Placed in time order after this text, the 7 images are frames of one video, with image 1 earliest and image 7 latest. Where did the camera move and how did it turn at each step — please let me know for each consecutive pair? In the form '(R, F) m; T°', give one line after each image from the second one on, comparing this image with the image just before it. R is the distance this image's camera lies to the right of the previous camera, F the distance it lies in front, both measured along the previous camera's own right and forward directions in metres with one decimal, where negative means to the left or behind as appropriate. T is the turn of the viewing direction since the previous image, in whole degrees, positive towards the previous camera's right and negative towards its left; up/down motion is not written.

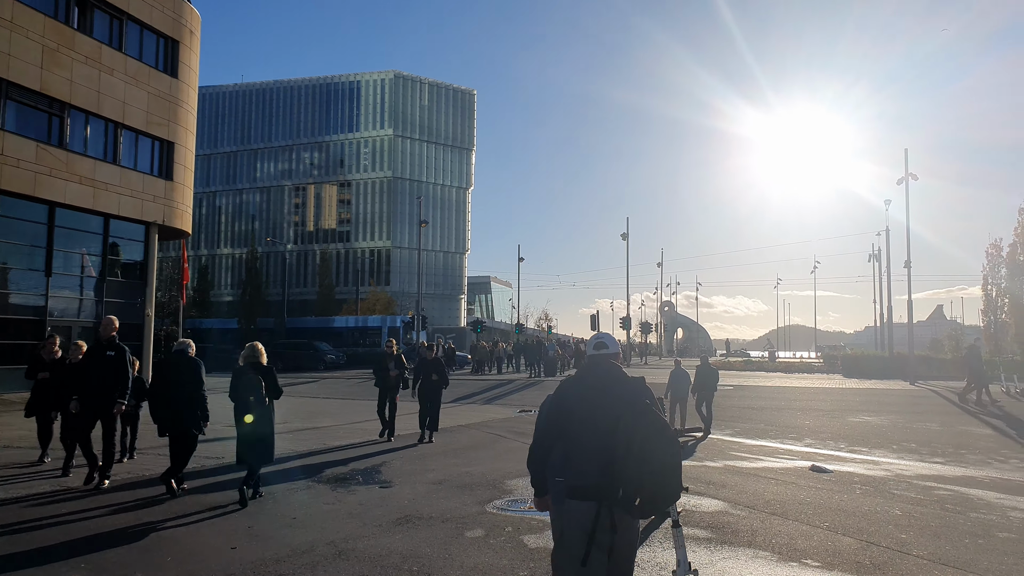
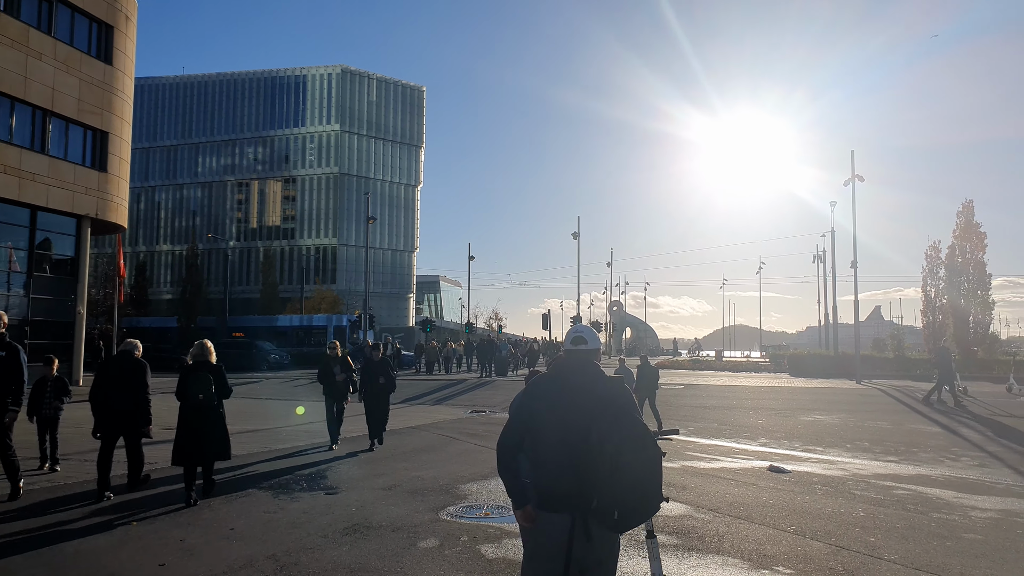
(-0.1, +0.4) m; +4°
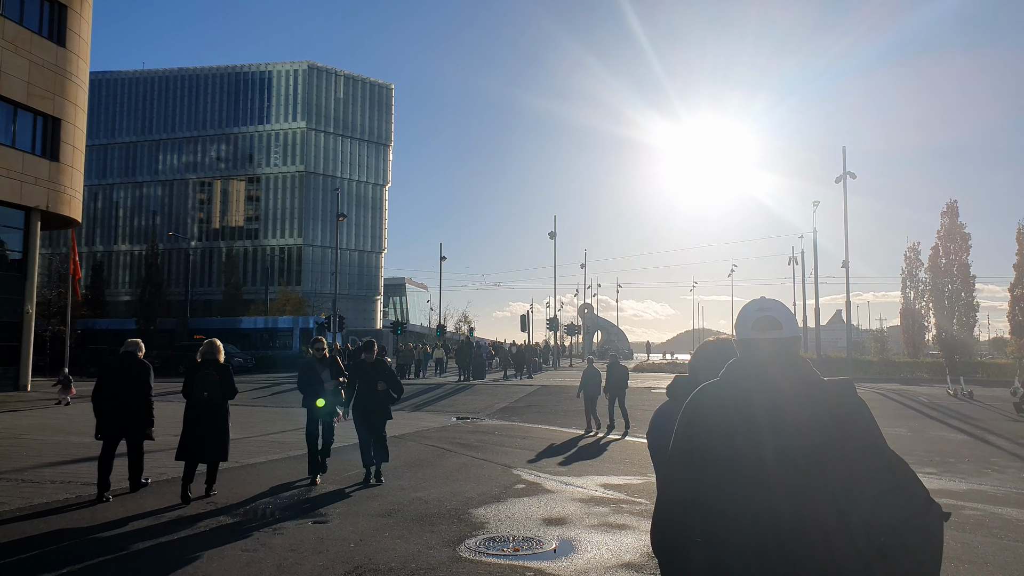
(-0.5, +1.2) m; +3°
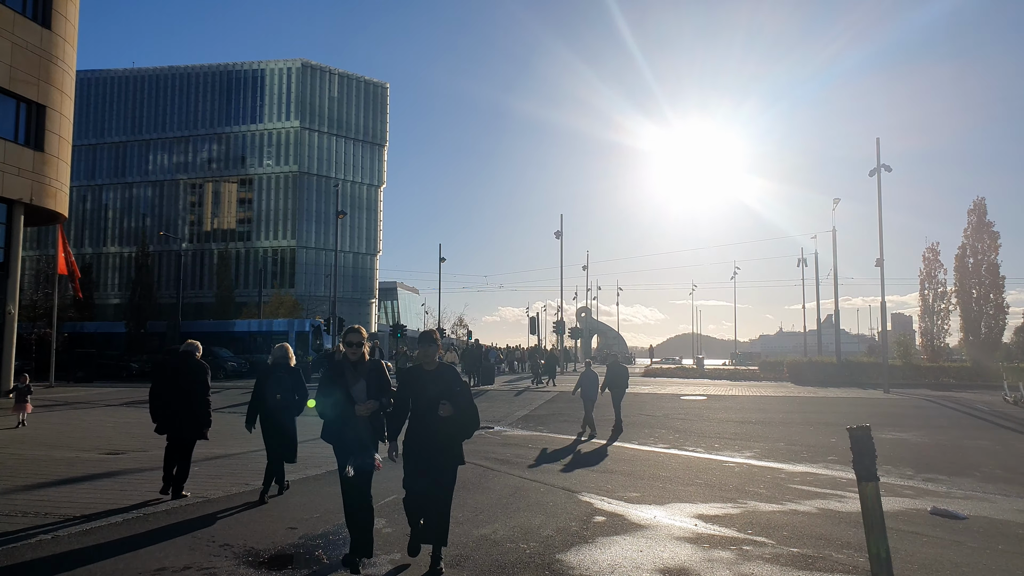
(-0.8, +1.5) m; +1°
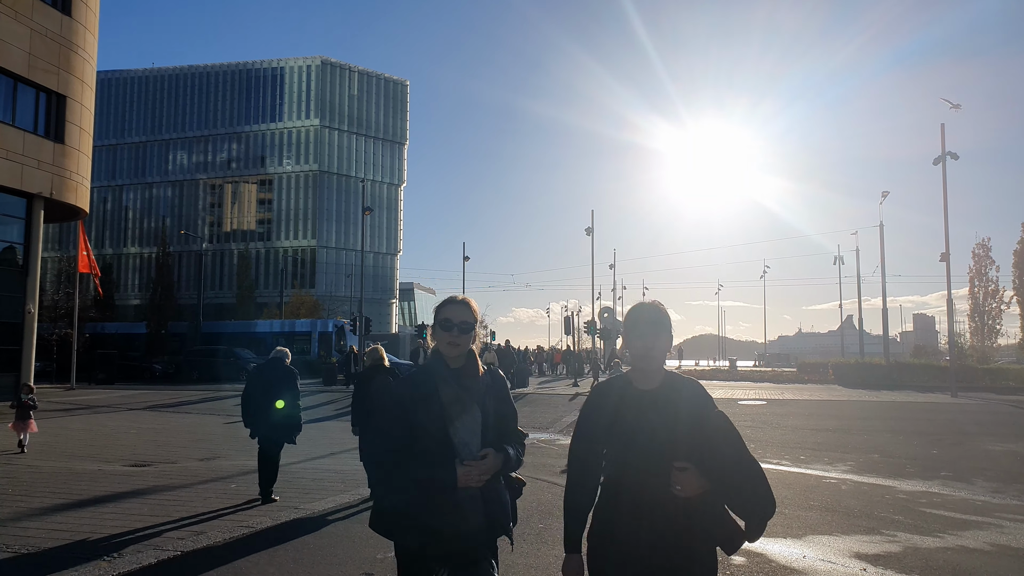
(-0.8, +1.3) m; -1°
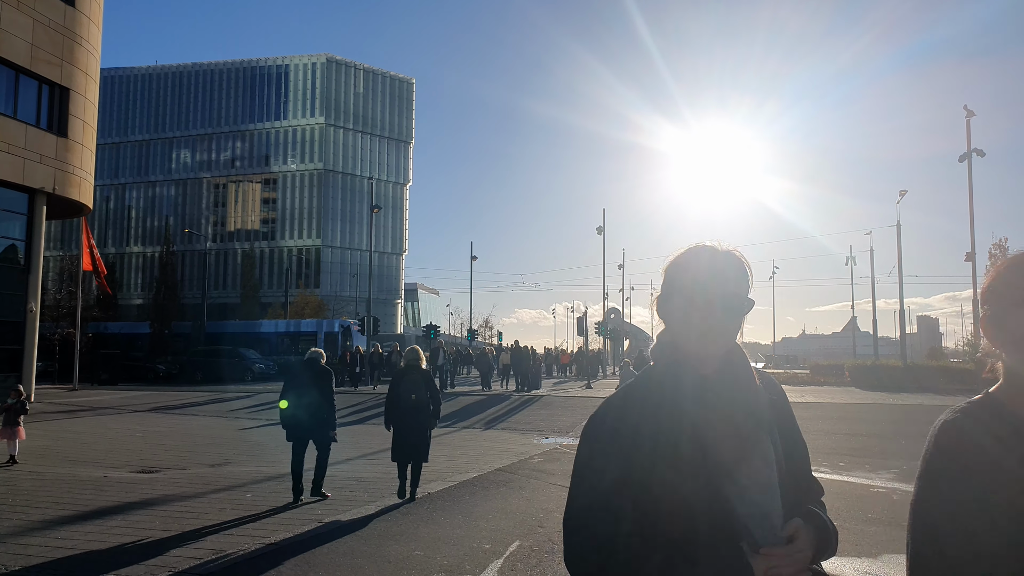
(-0.4, +0.6) m; 0°
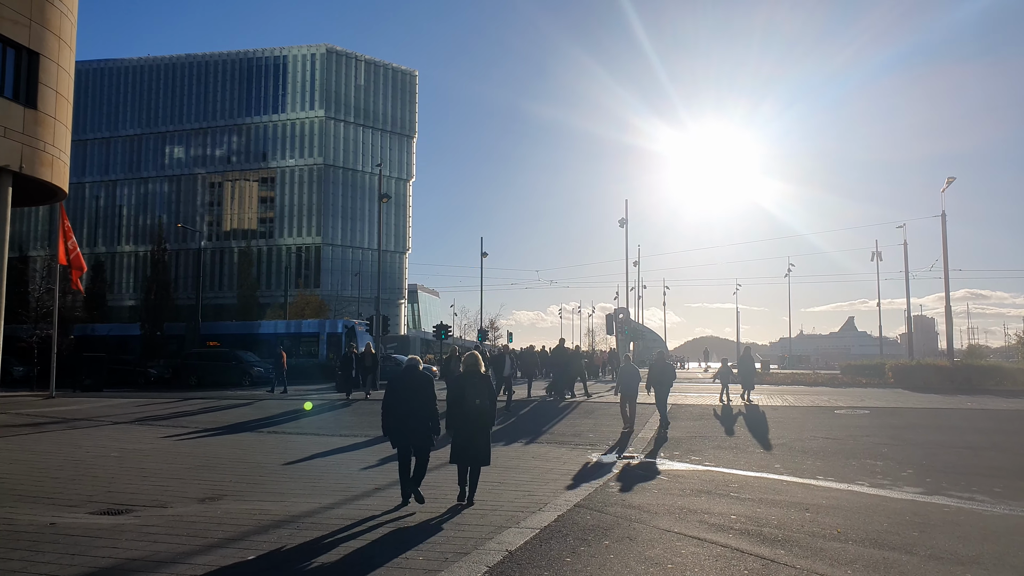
(-1.0, +2.7) m; 0°
